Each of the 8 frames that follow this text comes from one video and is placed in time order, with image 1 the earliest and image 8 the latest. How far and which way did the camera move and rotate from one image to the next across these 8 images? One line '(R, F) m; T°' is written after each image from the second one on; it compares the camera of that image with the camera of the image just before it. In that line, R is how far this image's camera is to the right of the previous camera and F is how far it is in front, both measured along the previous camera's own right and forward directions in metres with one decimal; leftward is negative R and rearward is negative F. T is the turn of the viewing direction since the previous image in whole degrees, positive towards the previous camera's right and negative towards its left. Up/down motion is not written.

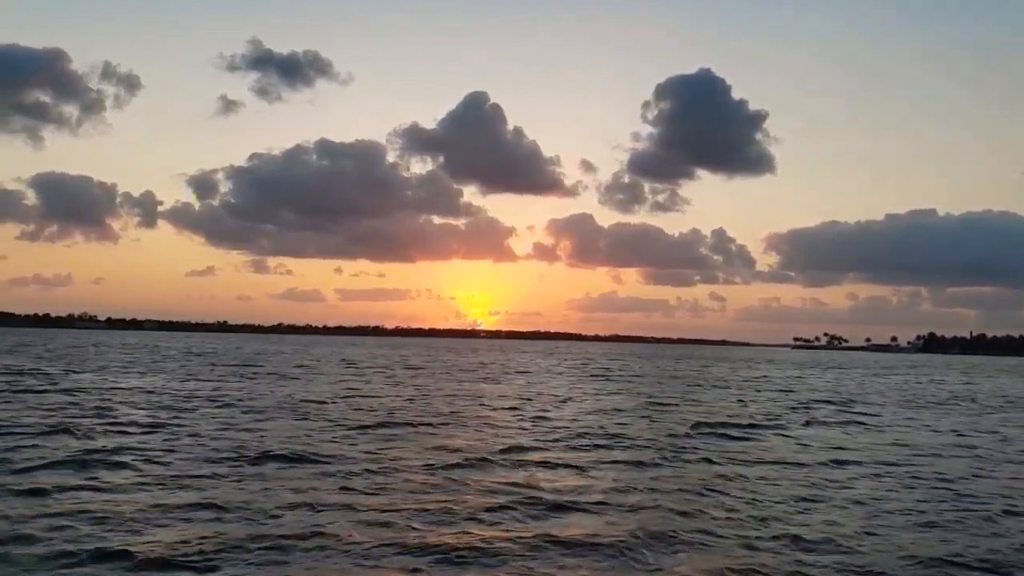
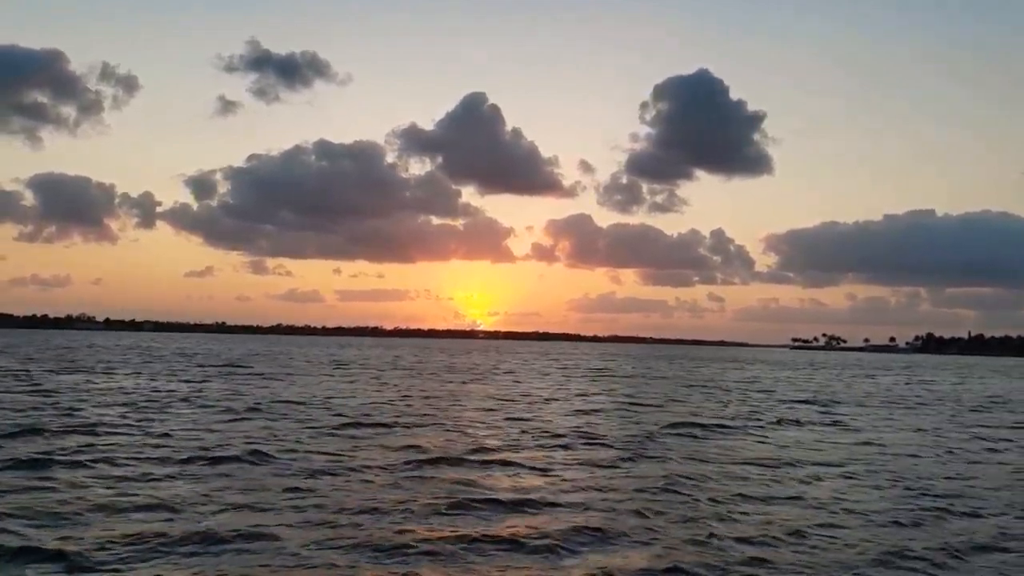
(-7.9, -1.3) m; 0°
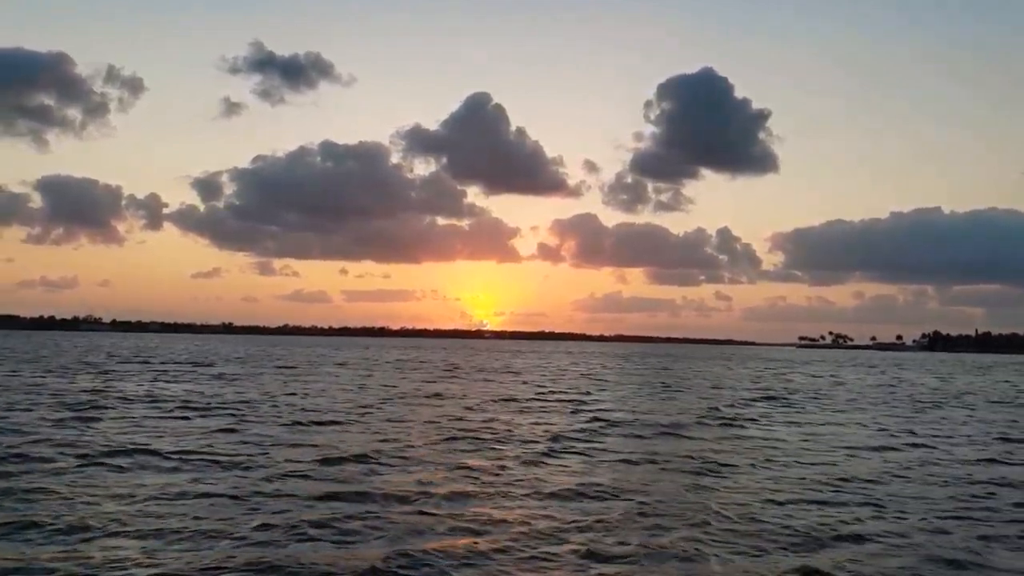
(+0.2, -6.6) m; 0°
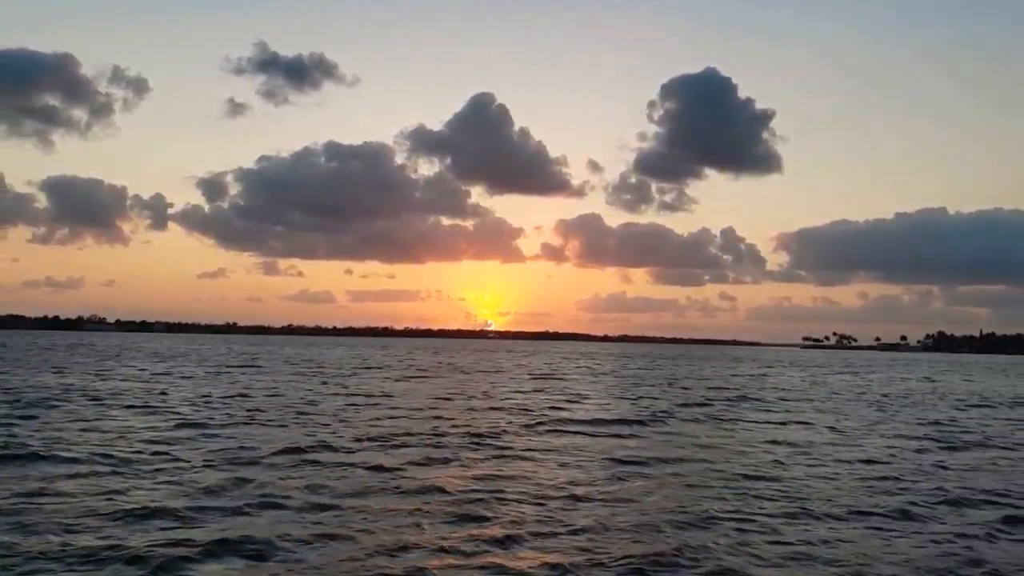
(+3.3, -0.8) m; 0°
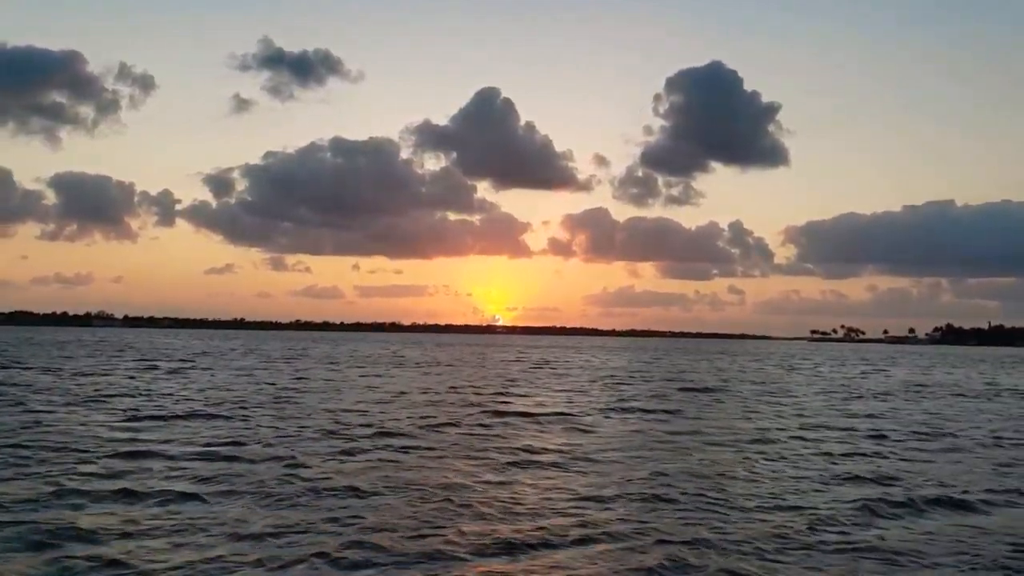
(+2.9, -1.1) m; 0°
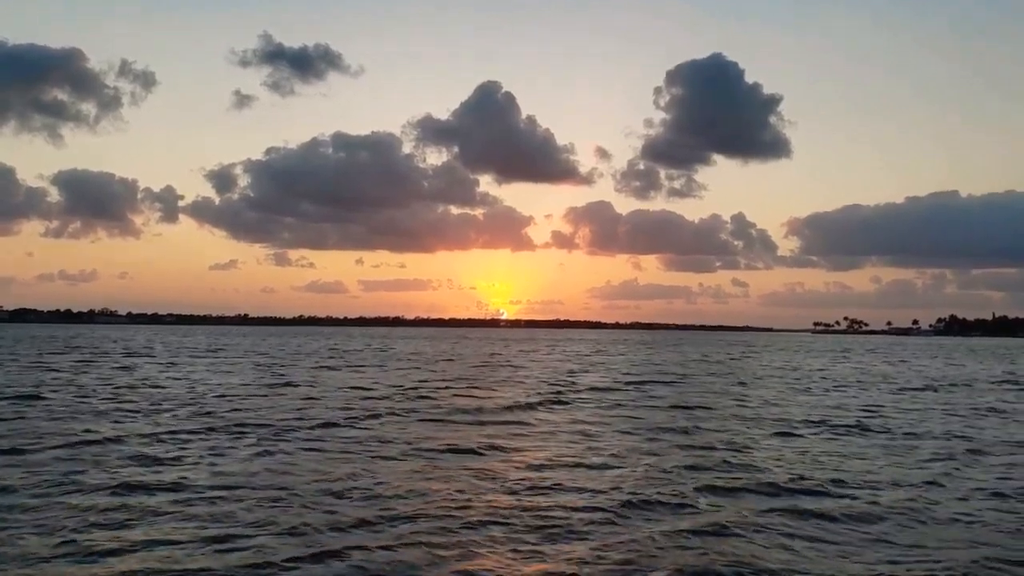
(+3.1, -0.8) m; 0°
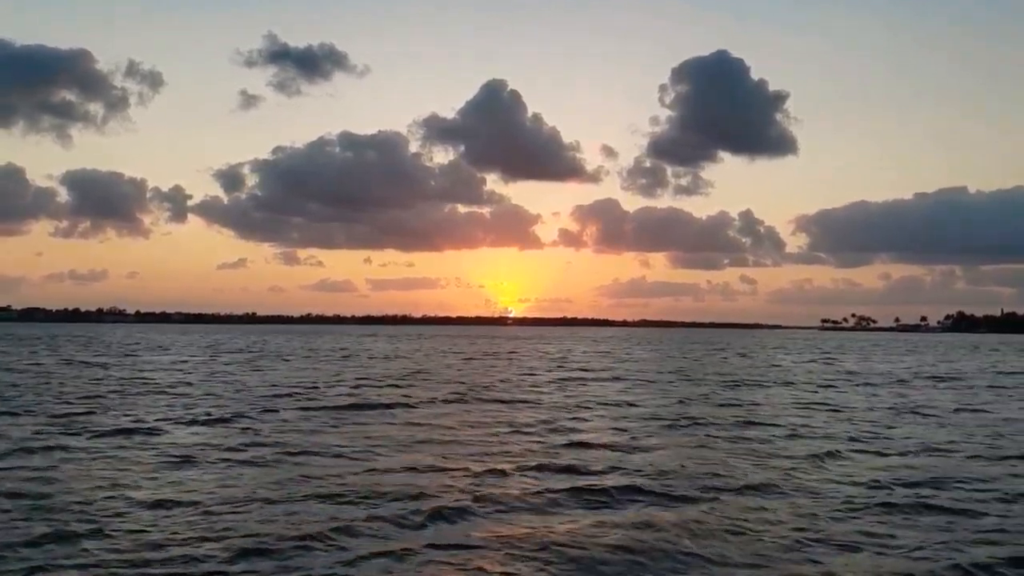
(+4.2, -1.2) m; -1°
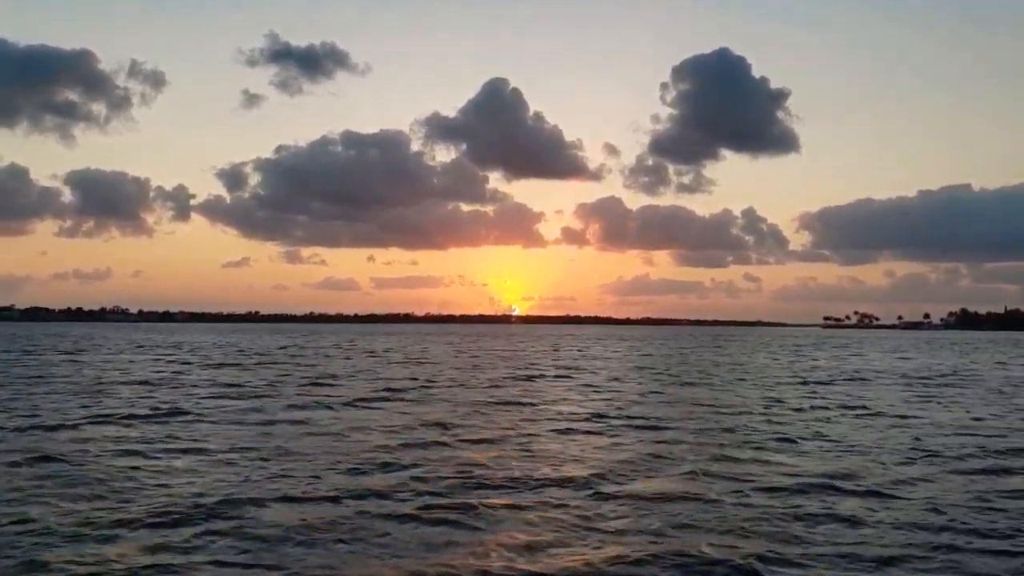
(+2.8, -0.4) m; 0°
